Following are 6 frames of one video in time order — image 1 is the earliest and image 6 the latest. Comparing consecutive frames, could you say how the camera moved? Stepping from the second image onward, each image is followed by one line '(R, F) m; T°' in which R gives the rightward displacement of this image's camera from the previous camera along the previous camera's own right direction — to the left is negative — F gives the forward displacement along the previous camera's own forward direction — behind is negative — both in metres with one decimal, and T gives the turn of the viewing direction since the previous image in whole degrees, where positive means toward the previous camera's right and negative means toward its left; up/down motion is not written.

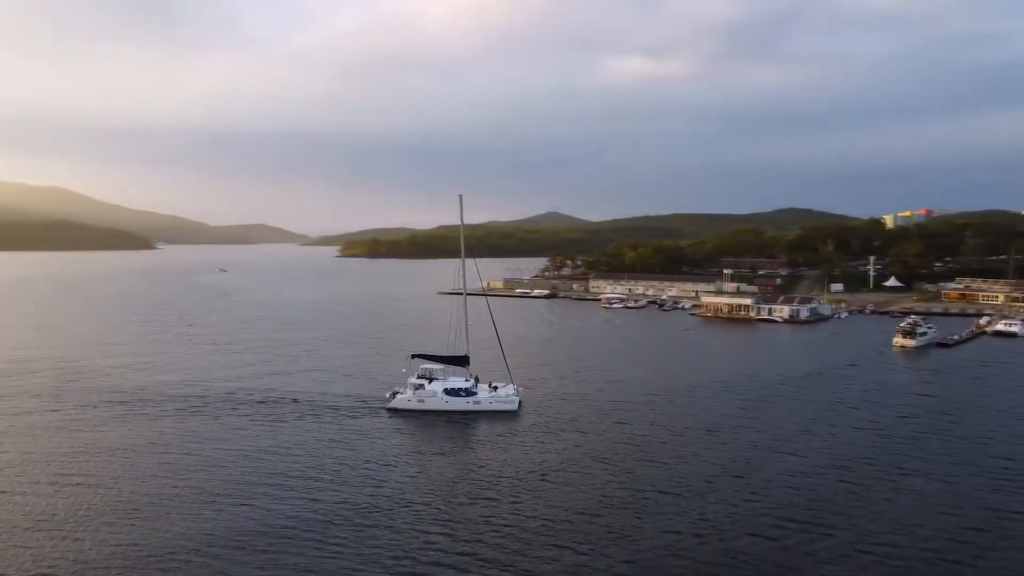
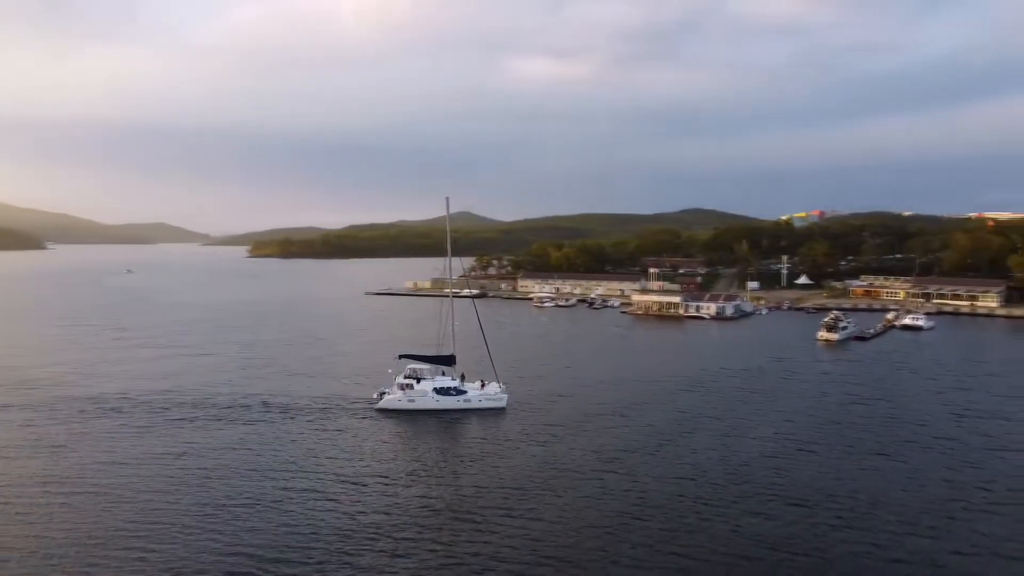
(-1.3, -0.4) m; +7°
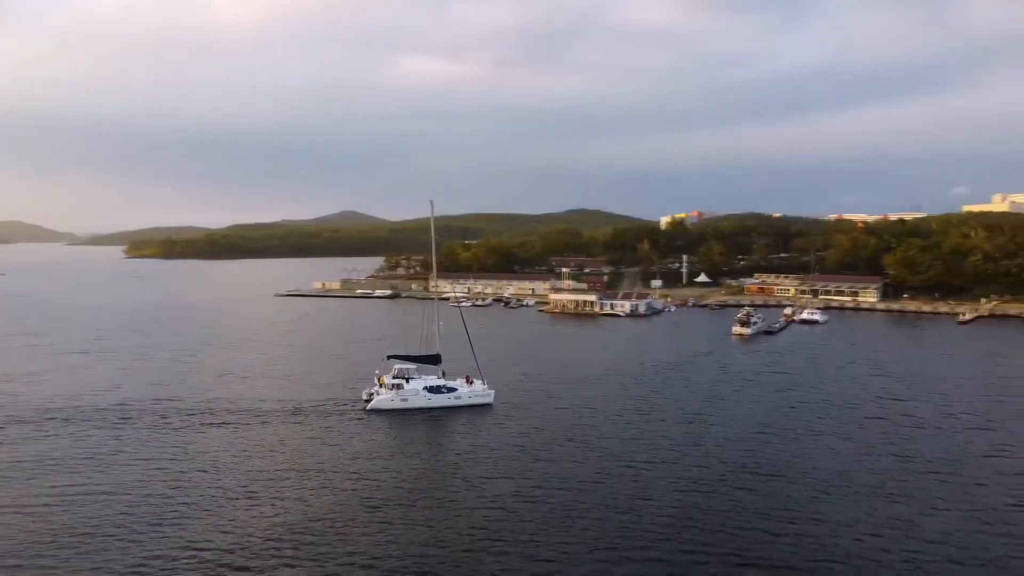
(-1.7, -0.6) m; +8°
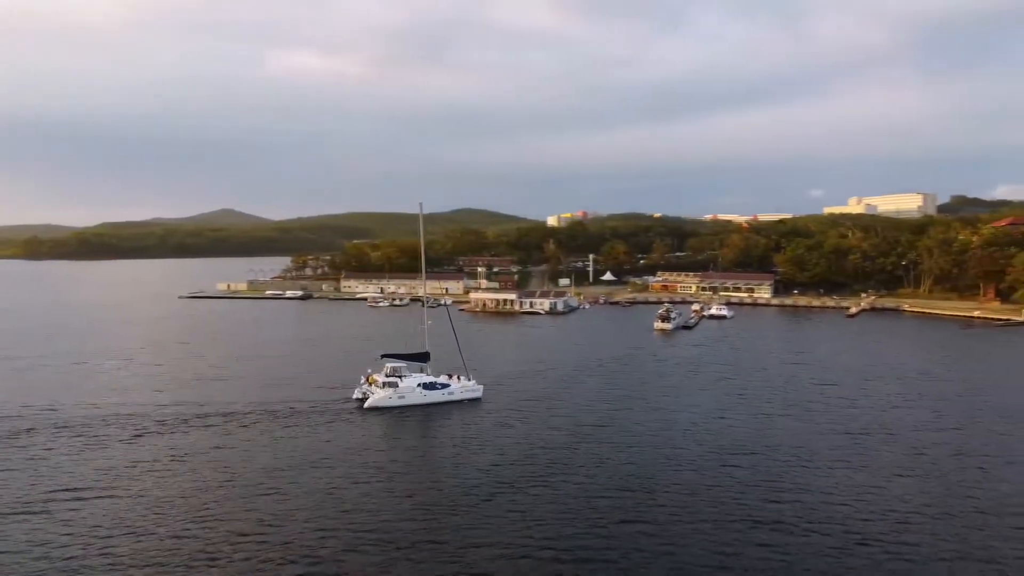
(-1.9, -0.7) m; +8°
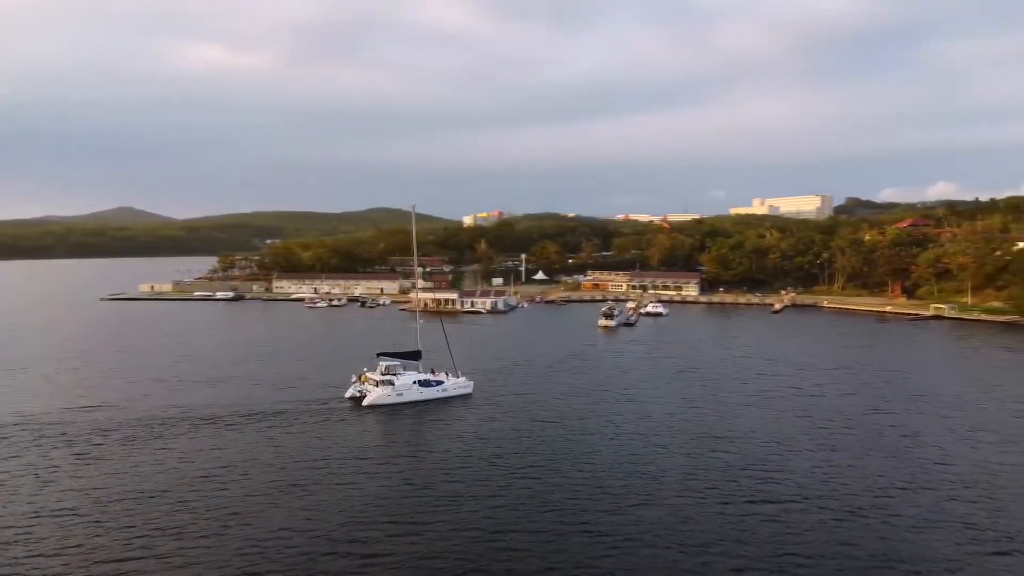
(-1.5, -0.5) m; +6°
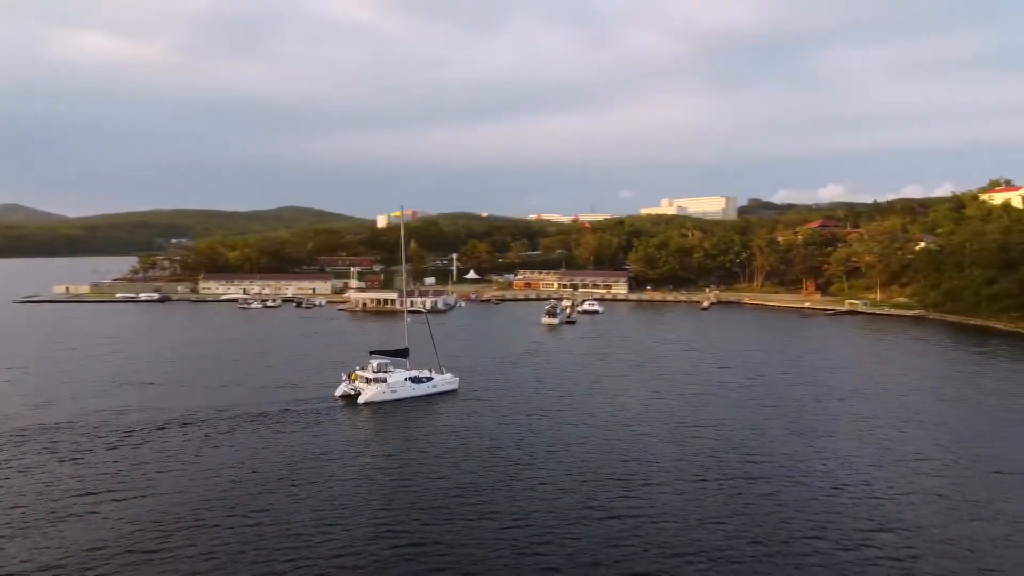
(-1.5, -0.6) m; +6°
